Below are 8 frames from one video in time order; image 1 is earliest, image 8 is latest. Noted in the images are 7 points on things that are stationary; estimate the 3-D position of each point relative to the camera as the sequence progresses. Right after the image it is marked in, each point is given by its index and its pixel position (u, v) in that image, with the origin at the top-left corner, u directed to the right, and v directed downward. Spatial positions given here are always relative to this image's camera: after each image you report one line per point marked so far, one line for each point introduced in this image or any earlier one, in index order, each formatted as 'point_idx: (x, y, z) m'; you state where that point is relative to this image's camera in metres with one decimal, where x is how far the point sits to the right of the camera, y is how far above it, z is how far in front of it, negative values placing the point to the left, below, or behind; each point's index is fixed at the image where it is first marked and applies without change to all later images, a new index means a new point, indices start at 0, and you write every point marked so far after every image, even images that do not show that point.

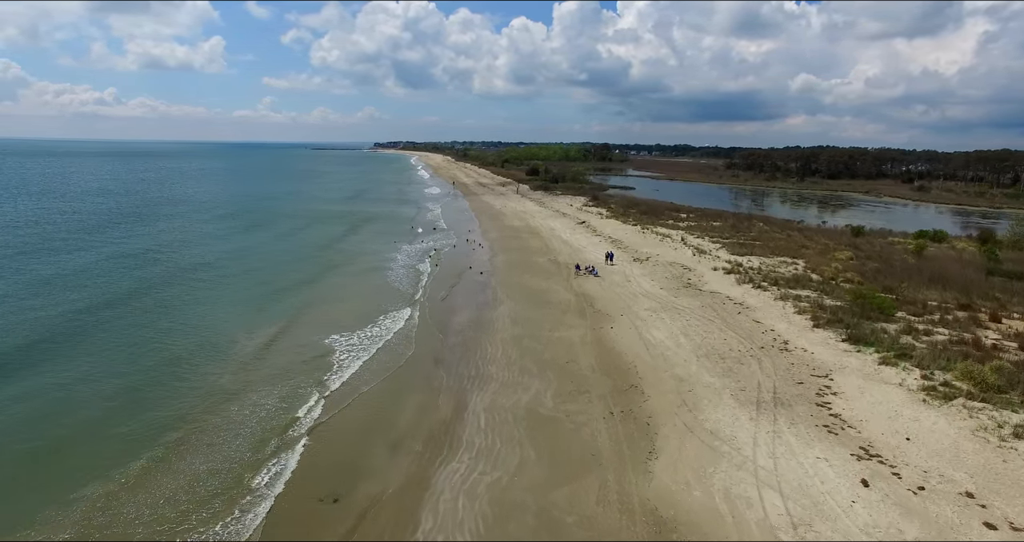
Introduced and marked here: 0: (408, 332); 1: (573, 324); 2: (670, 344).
0: (-3.0, -1.8, +18.5) m
1: (+1.9, -1.6, +18.9) m
2: (+4.3, -2.0, +16.9) m
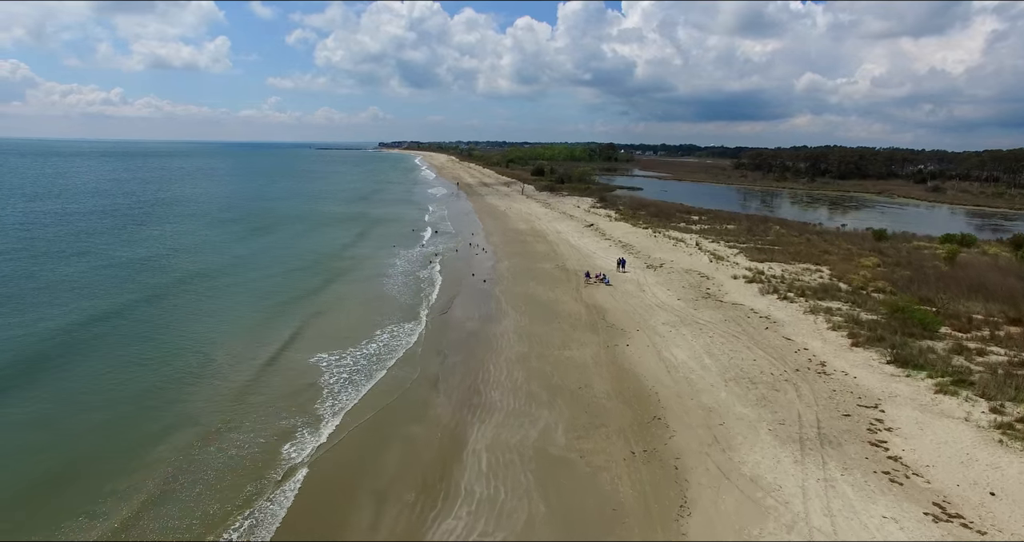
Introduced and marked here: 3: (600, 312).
0: (-2.9, -2.1, +16.8) m
1: (+2.0, -2.0, +17.2) m
2: (+4.4, -2.4, +15.2) m
3: (+2.8, -1.4, +20.0) m
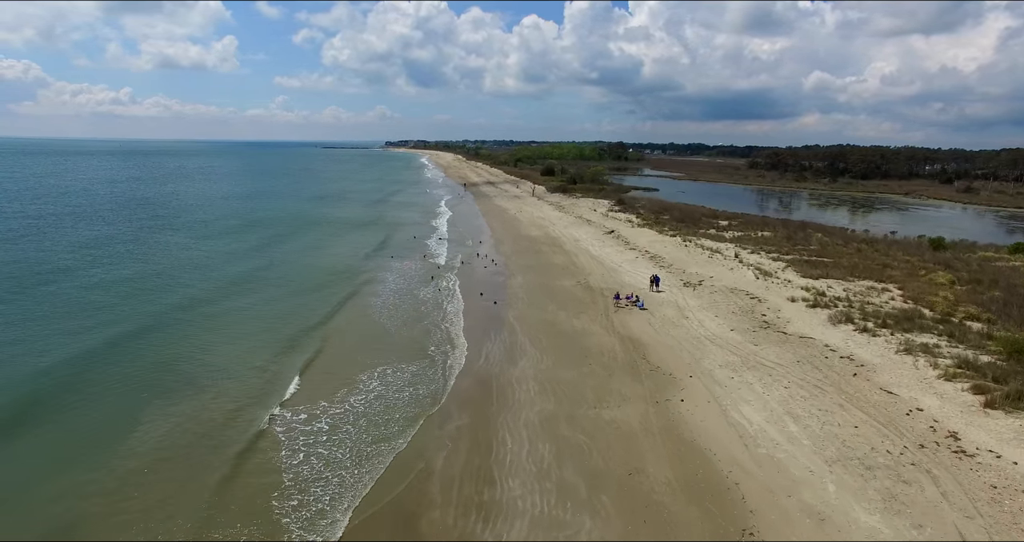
0: (-2.4, -2.8, +13.1) m
1: (+2.4, -2.7, +13.4) m
2: (+4.8, -3.1, +11.4) m
3: (+3.3, -2.1, +16.2) m
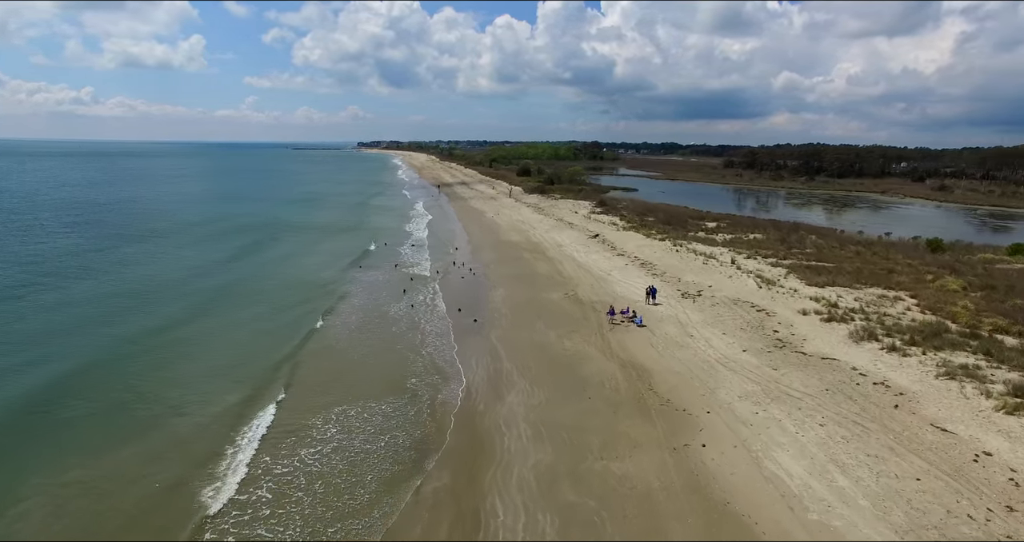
0: (-2.6, -3.2, +10.7) m
1: (+2.2, -3.0, +11.2) m
2: (+4.7, -3.4, +9.3) m
3: (+3.0, -2.4, +14.0) m
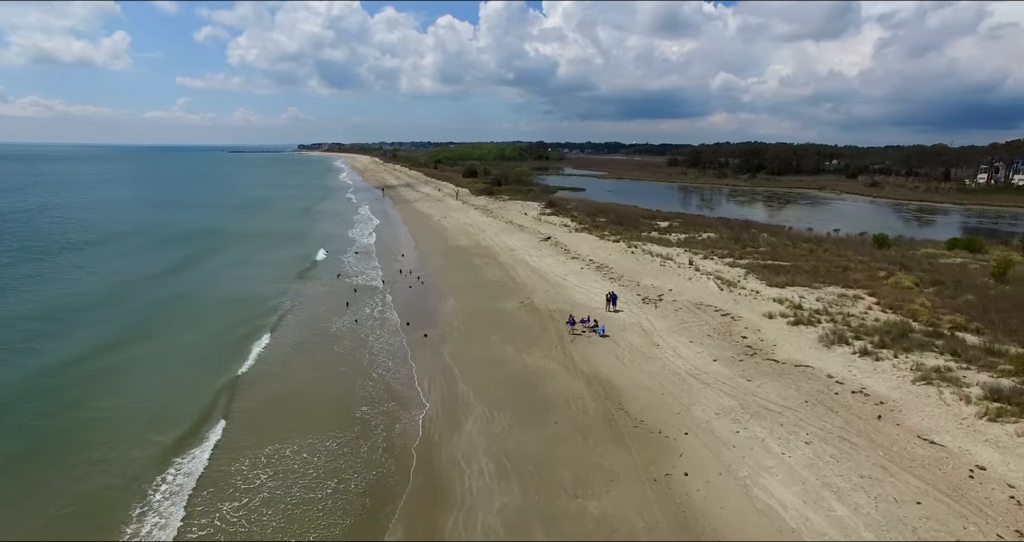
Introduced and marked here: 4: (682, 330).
0: (-3.2, -3.5, +9.2) m
1: (+1.6, -3.2, +10.1) m
2: (+4.2, -3.5, +8.4) m
3: (+2.1, -2.6, +13.0) m
4: (+4.7, -1.6, +17.4) m
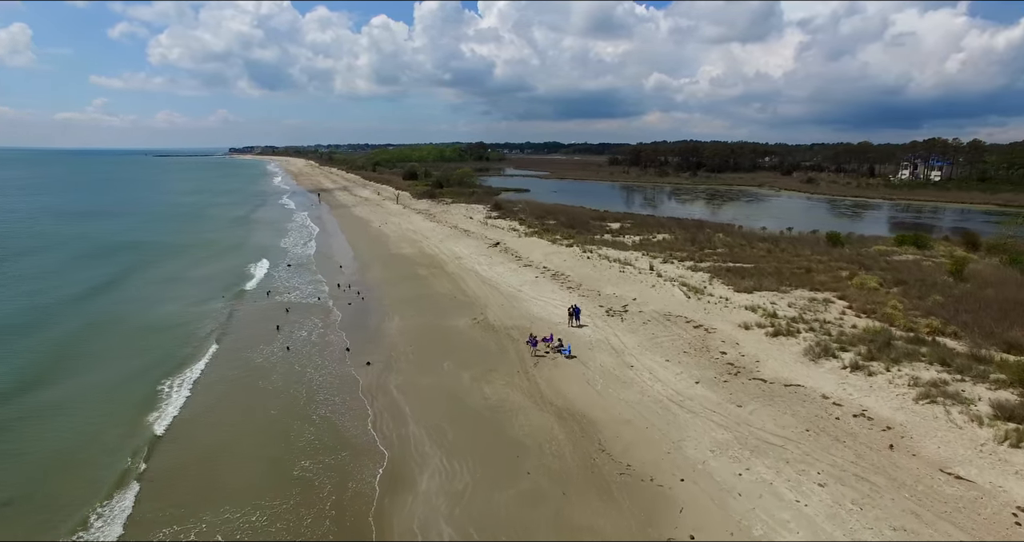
0: (-3.4, -4.0, +7.0) m
1: (+1.2, -3.5, +8.3) m
2: (+4.0, -3.8, +6.8) m
3: (+1.5, -2.9, +11.2) m
4: (+3.6, -1.9, +15.8) m
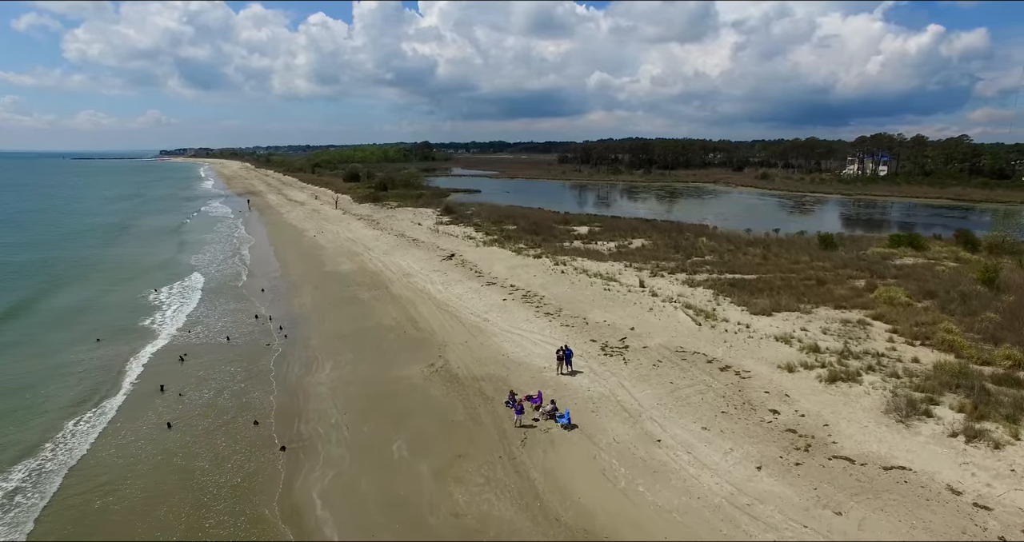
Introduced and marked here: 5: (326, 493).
0: (-3.1, -4.8, +2.3) m
1: (+1.5, -4.2, +4.1) m
2: (+4.3, -4.3, +2.8) m
3: (+1.4, -3.6, +7.0) m
4: (+3.2, -2.5, +11.7) m
5: (-2.7, -3.3, +9.4) m
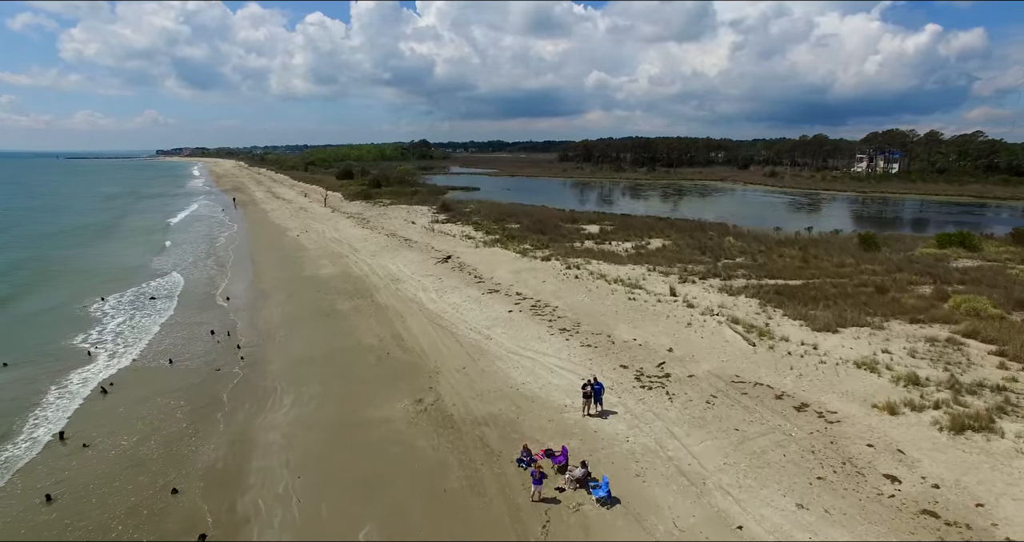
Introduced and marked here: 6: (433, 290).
0: (-2.9, -4.9, -0.9) m
1: (+1.7, -4.3, +0.9) m
2: (+4.6, -4.5, -0.4) m
3: (+1.6, -3.7, +3.8) m
4: (+3.4, -2.6, +8.5) m
5: (-2.5, -3.4, +6.2) m
6: (-2.4, -0.6, +18.5) m
